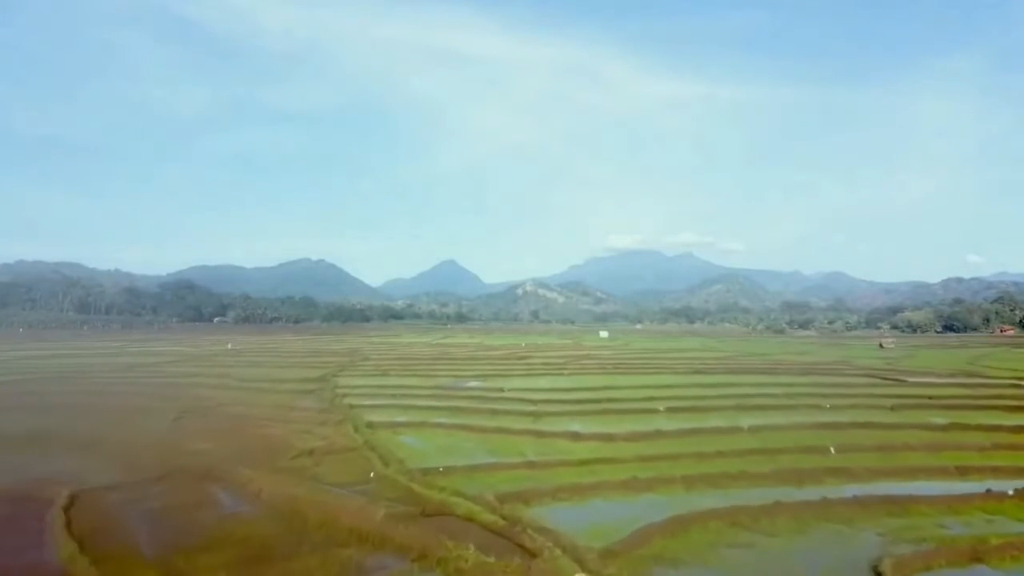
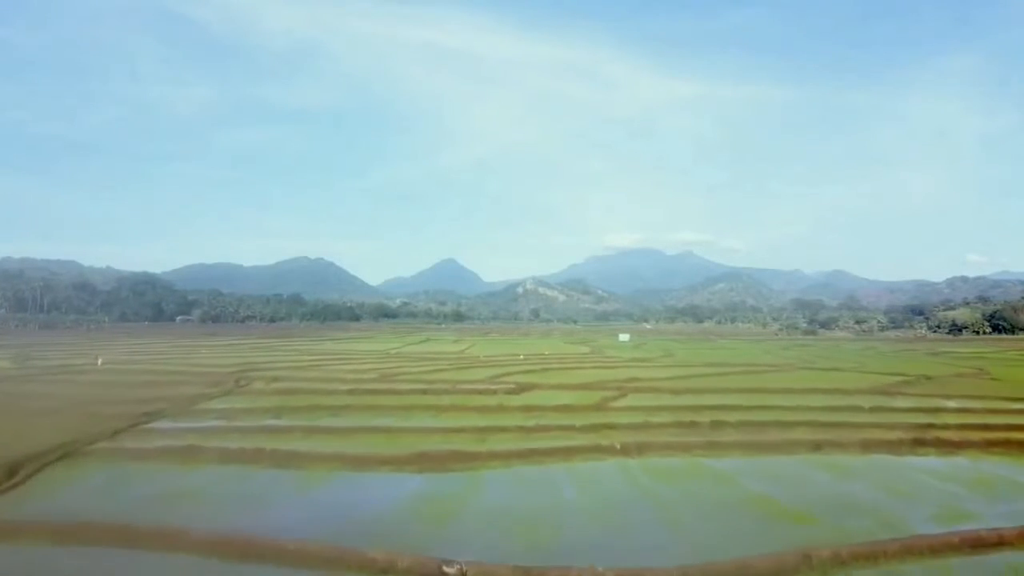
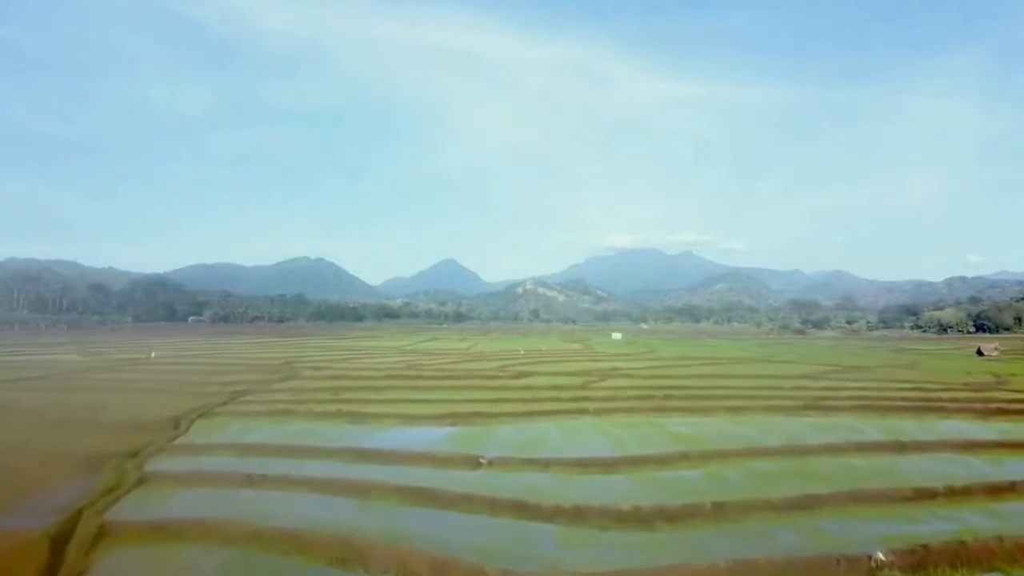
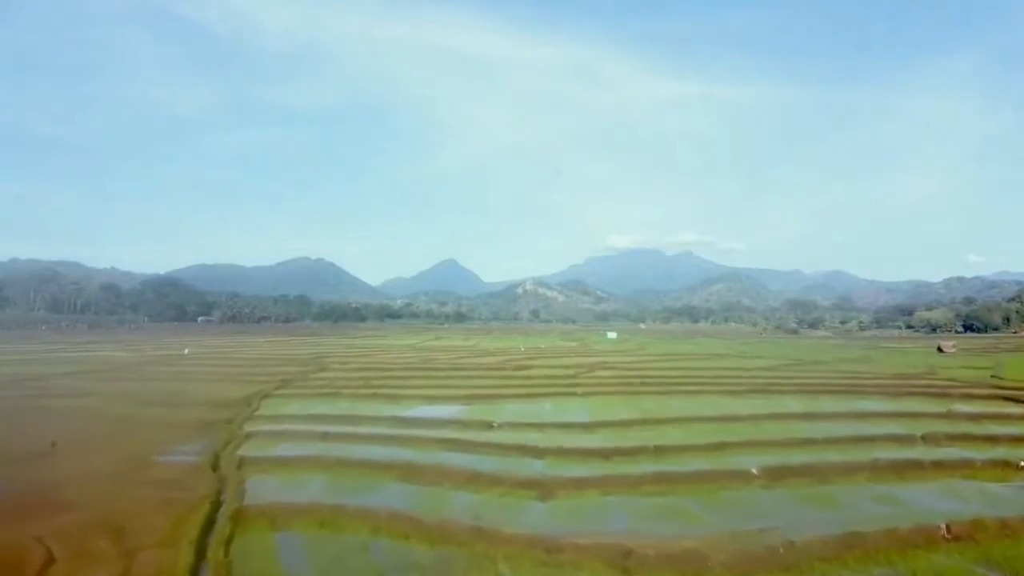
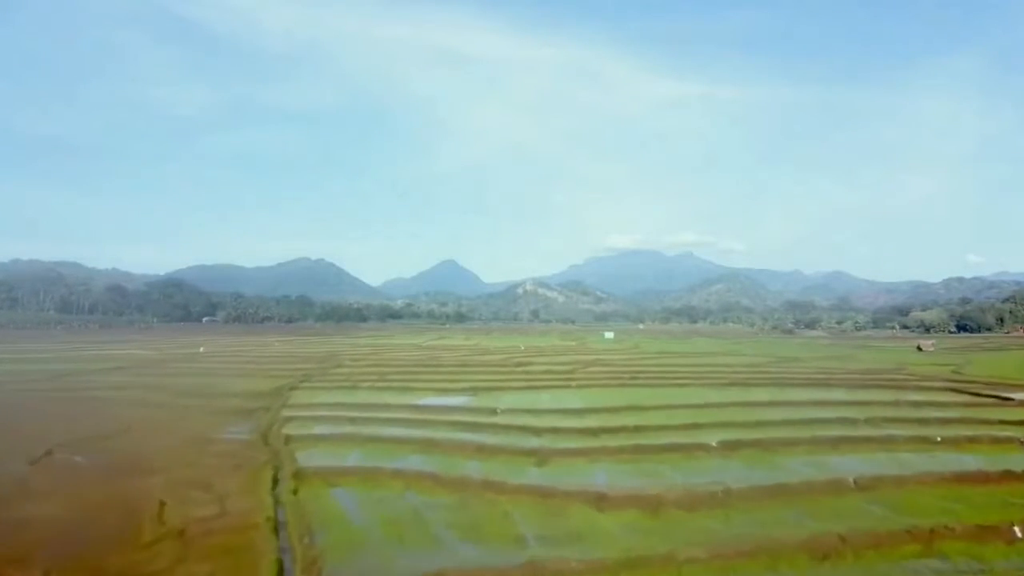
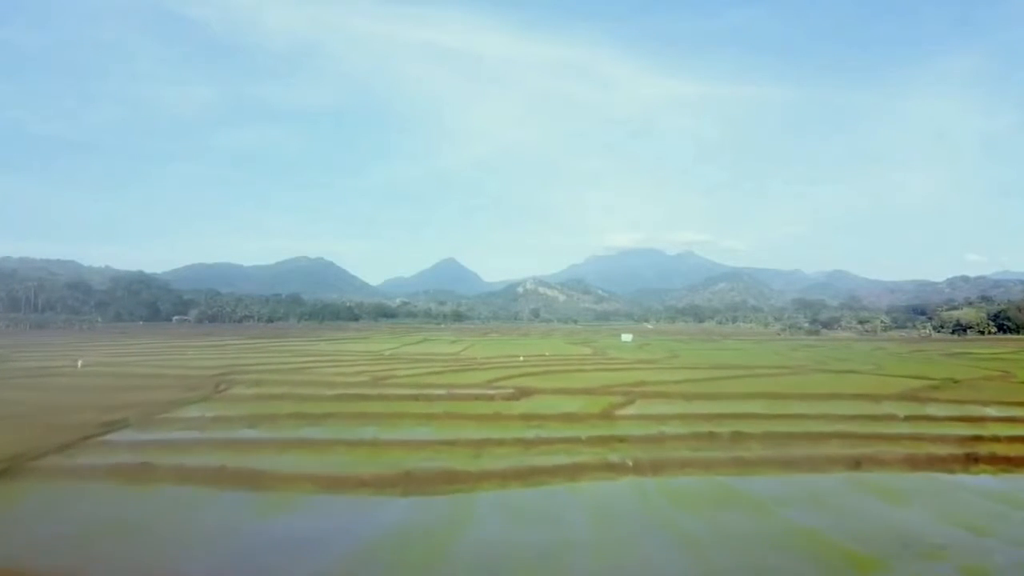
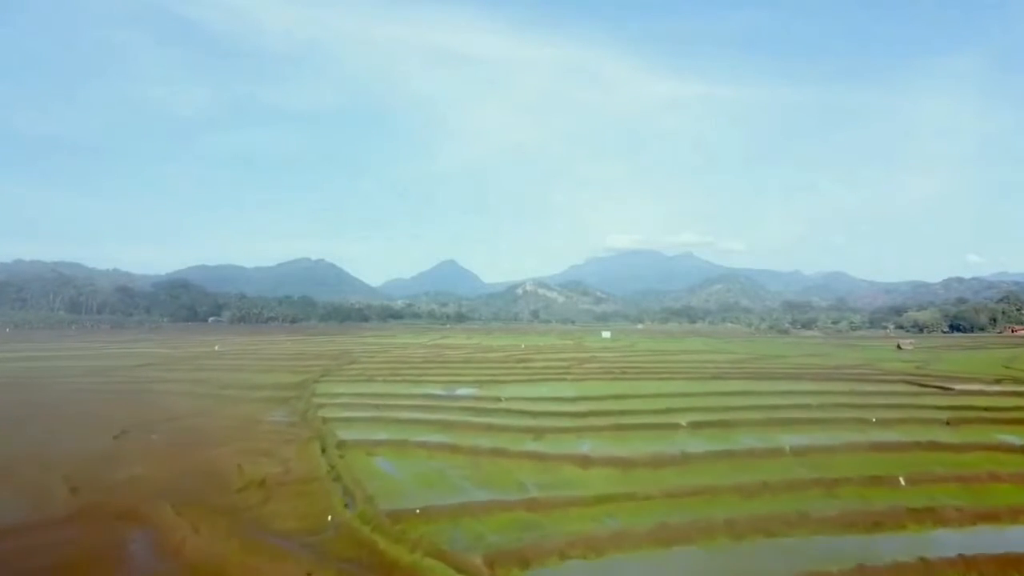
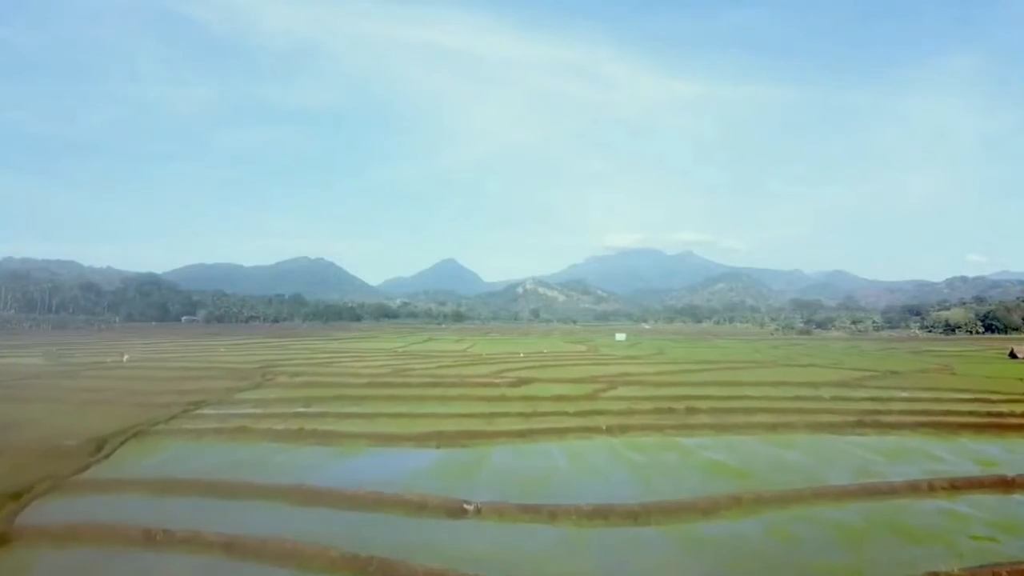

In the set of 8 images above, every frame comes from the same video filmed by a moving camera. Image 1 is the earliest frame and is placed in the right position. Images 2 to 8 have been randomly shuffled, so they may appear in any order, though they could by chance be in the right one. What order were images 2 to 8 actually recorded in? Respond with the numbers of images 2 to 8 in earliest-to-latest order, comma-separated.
7, 5, 4, 3, 8, 2, 6
